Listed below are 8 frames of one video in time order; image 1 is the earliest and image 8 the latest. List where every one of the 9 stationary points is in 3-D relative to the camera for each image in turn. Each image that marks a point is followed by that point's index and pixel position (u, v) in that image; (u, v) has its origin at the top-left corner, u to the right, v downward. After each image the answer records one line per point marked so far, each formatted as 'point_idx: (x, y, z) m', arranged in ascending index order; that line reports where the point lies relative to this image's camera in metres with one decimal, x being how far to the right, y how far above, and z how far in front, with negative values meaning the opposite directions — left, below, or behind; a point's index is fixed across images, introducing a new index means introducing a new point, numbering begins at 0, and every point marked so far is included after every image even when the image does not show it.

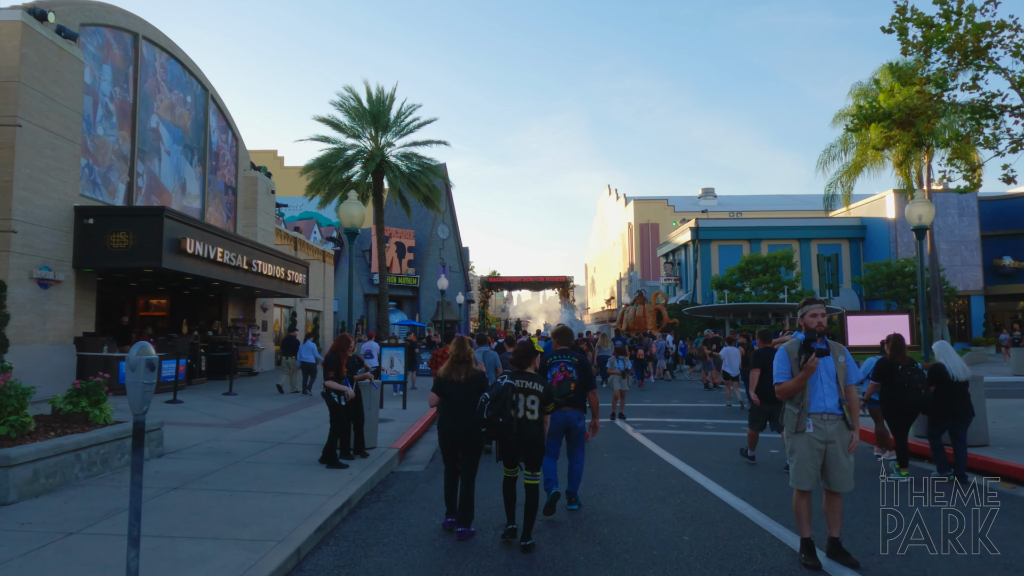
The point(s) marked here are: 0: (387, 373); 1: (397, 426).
0: (-2.9, -2.0, +15.1) m
1: (-2.3, -2.7, +12.8) m
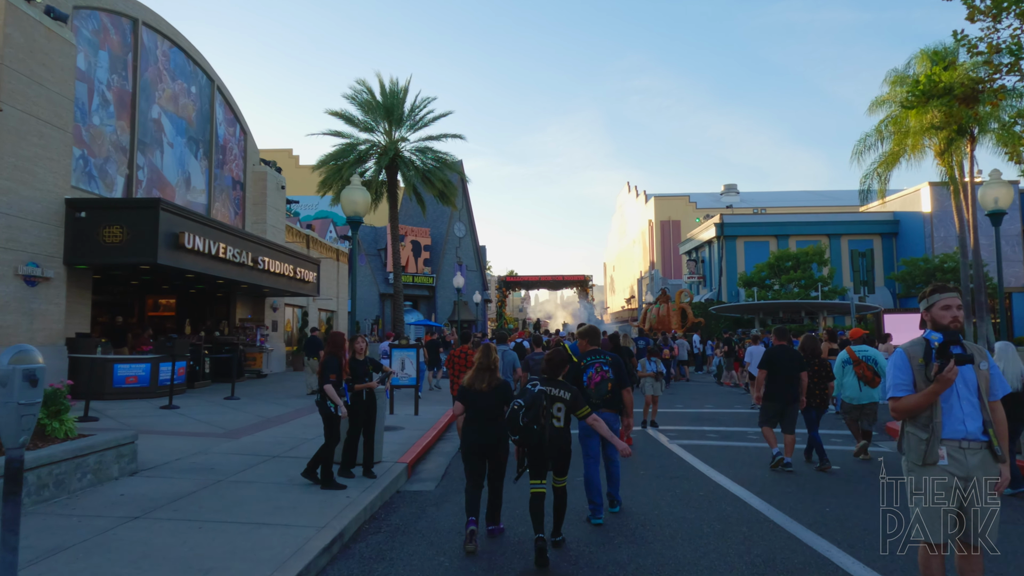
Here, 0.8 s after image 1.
0: (-2.4, -1.9, +14.0) m
1: (-1.9, -2.6, +11.7) m
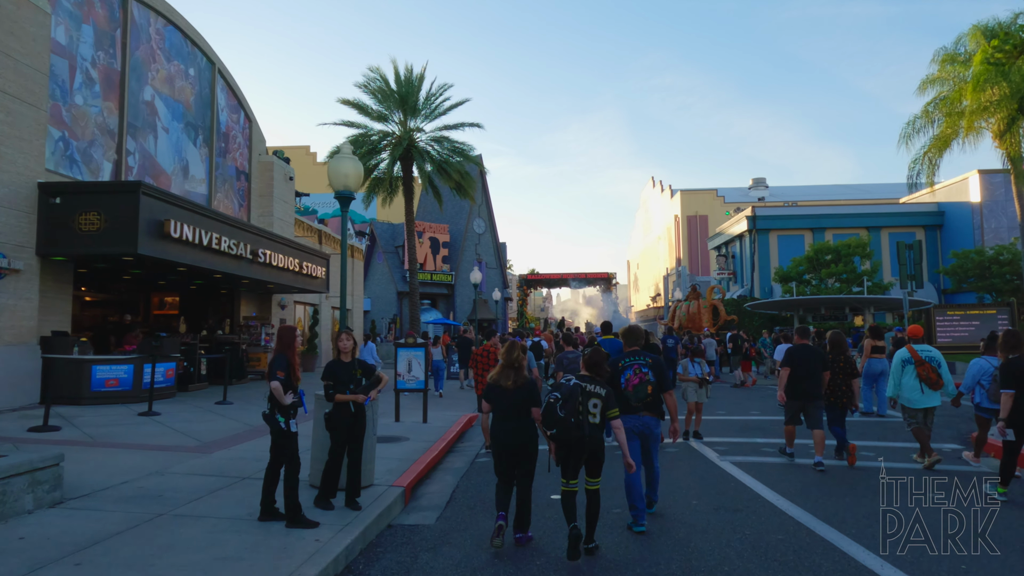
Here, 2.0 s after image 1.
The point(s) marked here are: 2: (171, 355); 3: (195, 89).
0: (-2.0, -1.7, +12.5) m
1: (-1.6, -2.4, +10.1) m
2: (-7.3, -1.4, +14.2) m
3: (-9.4, +5.9, +19.6) m
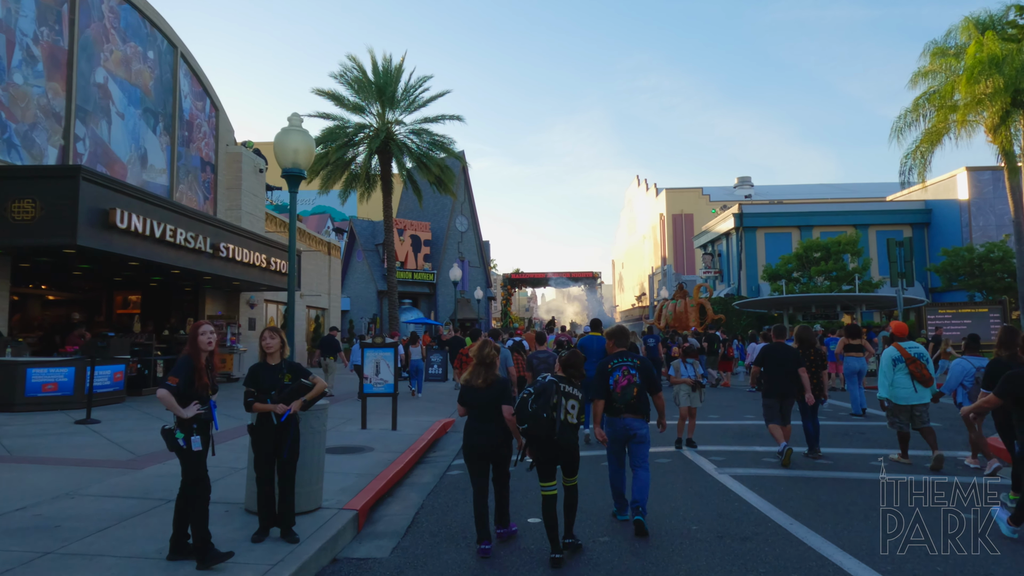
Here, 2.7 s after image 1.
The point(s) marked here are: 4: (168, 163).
0: (-2.4, -1.7, +11.5) m
1: (-1.9, -2.3, +9.1) m
2: (-7.7, -1.3, +13.0) m
3: (-9.9, +6.0, +18.4) m
4: (-9.9, +3.6, +19.2) m
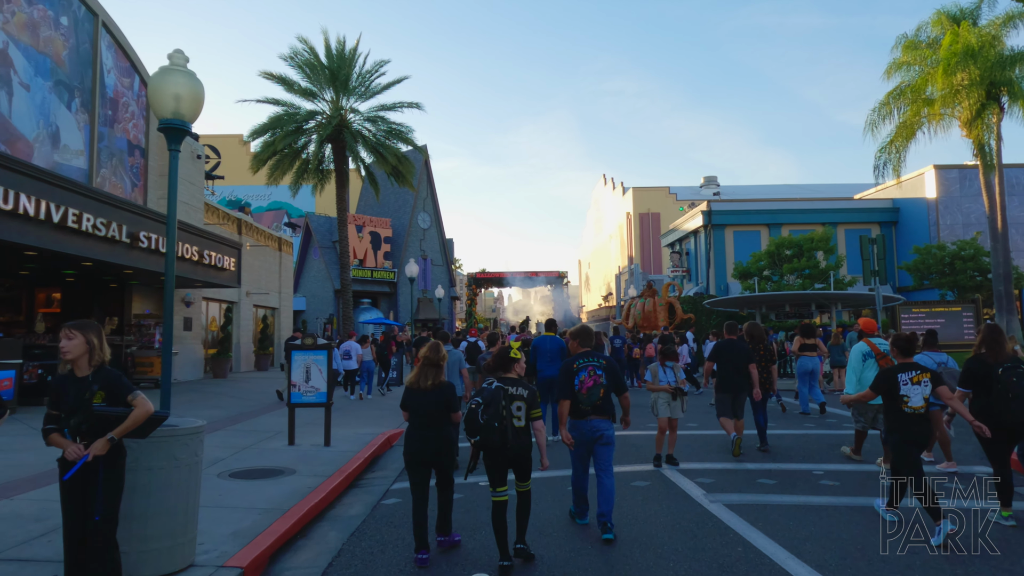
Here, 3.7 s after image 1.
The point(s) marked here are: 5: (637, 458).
0: (-3.1, -1.5, +9.8) m
1: (-2.5, -2.2, +7.5) m
2: (-8.5, -1.2, +11.1) m
3: (-10.9, +6.1, +16.4) m
4: (-11.0, +3.7, +17.2) m
5: (+1.7, -2.2, +8.7) m
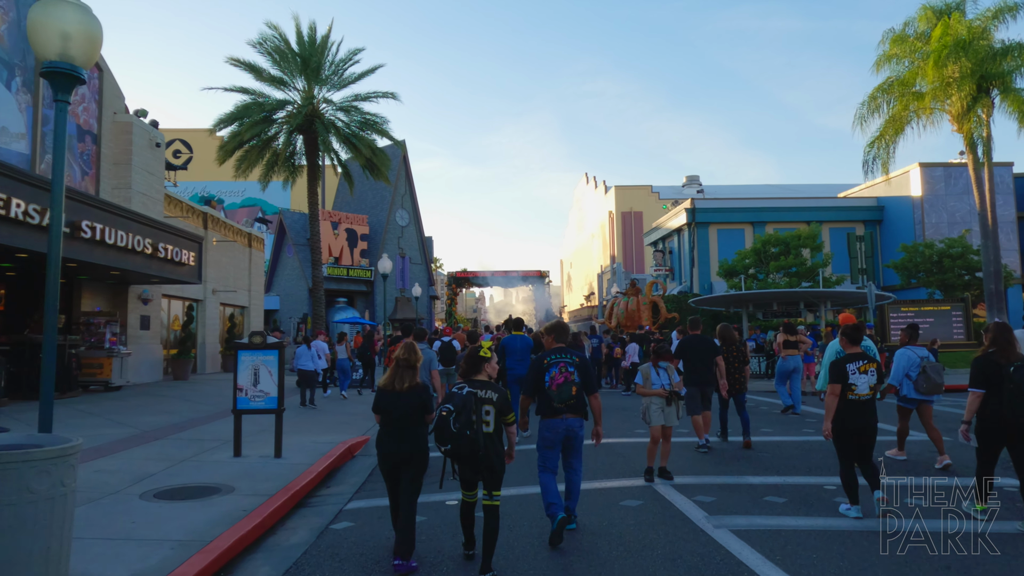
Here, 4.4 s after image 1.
0: (-3.5, -1.4, +8.7) m
1: (-2.8, -2.1, +6.4) m
2: (-8.8, -1.1, +9.9) m
3: (-11.4, +6.2, +15.1) m
4: (-11.5, +3.8, +15.9) m
5: (+1.3, -2.1, +7.7) m
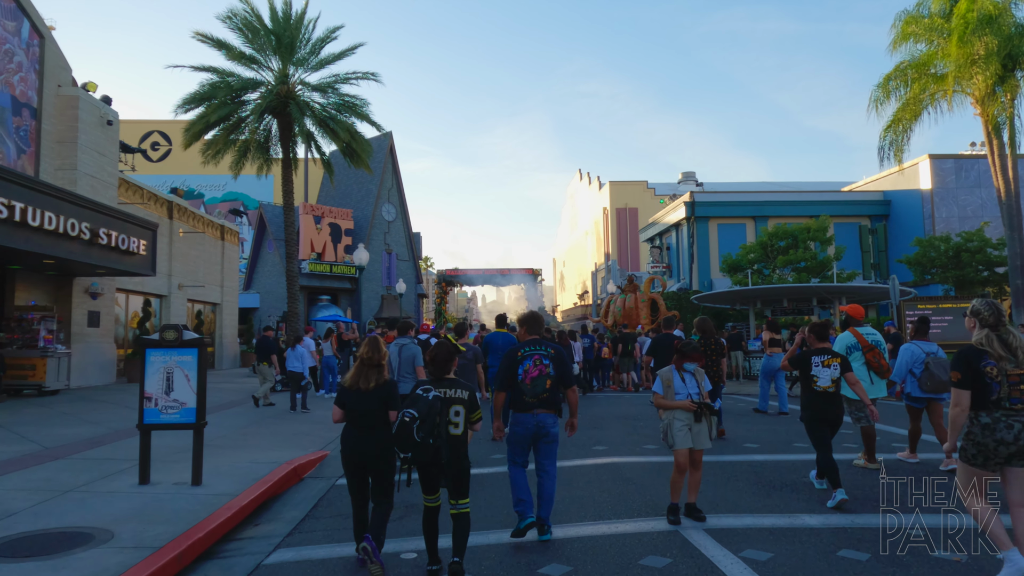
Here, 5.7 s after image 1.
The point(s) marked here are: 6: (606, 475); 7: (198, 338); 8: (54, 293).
0: (-3.7, -1.2, +6.9) m
1: (-2.9, -1.9, +4.6) m
2: (-9.0, -0.9, +8.0) m
3: (-11.7, +6.4, +13.2) m
4: (-11.8, +4.0, +13.9) m
5: (+1.2, -2.0, +5.9) m
6: (+1.0, -2.0, +7.3) m
7: (-3.3, -0.5, +7.0) m
8: (-11.5, -0.1, +16.7) m
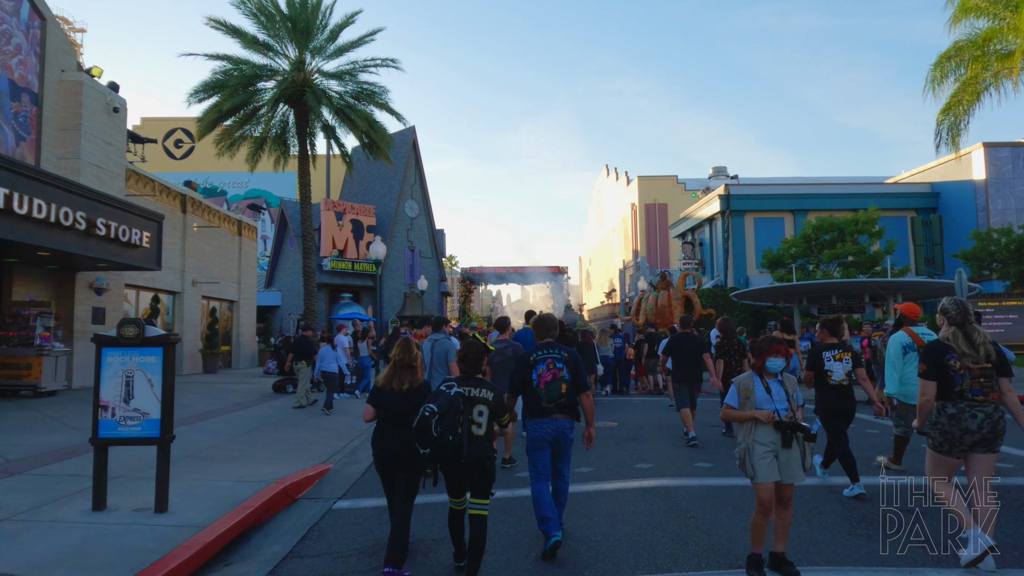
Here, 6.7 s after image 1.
0: (-3.4, -1.1, +5.7) m
1: (-2.8, -1.8, +3.4) m
2: (-8.8, -0.8, +7.0) m
3: (-11.2, +6.5, +12.3) m
4: (-11.2, +4.1, +13.1) m
5: (+1.4, -1.8, +4.6) m
6: (+1.3, -1.9, +5.9) m
7: (-3.0, -0.4, +5.8) m
8: (-10.9, 0.0, +15.8) m
